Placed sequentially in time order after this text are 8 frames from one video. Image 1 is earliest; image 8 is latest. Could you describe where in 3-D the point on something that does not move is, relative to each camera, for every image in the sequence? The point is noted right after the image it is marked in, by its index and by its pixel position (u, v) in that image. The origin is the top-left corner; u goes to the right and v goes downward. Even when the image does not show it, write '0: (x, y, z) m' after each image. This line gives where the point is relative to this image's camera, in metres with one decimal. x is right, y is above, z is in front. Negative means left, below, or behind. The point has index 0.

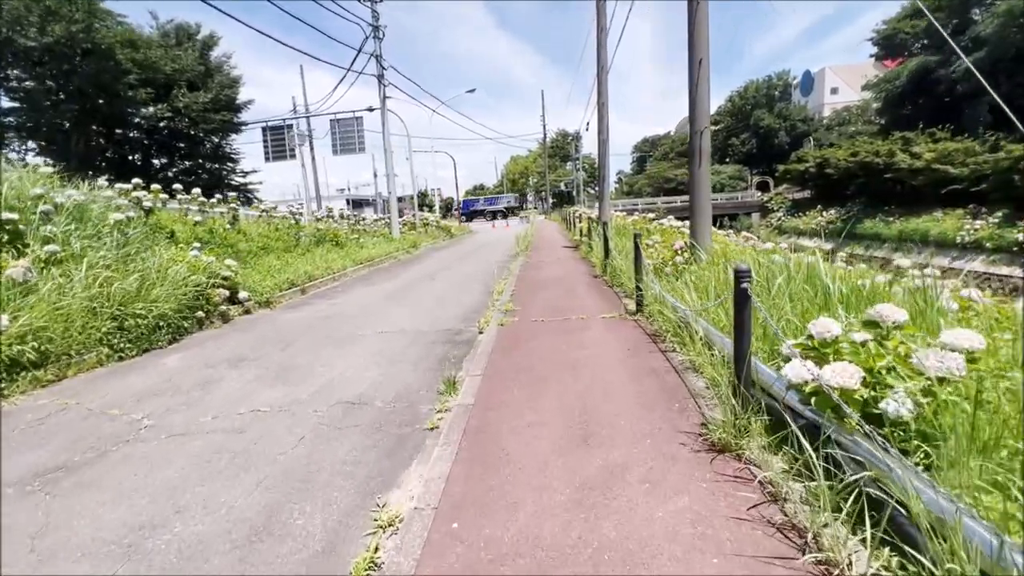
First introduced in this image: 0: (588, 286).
0: (+1.2, 0.0, +7.5) m
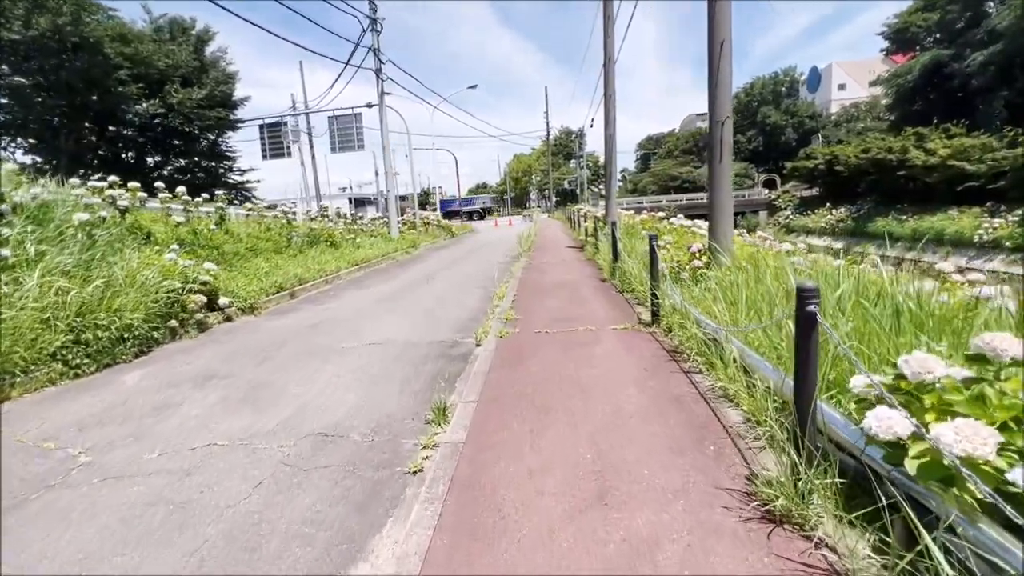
0: (+1.2, -0.1, +6.9) m
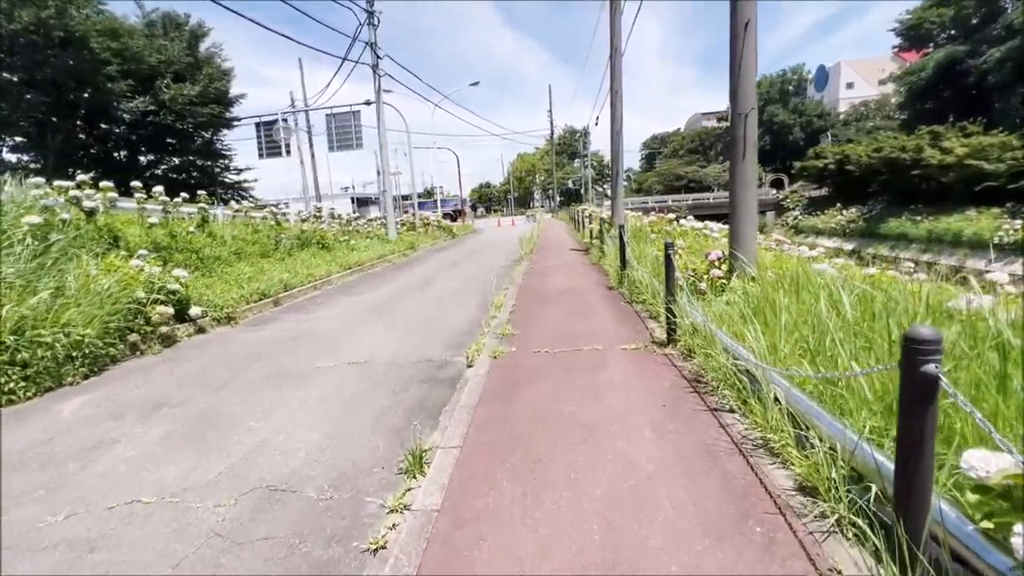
0: (+1.2, -0.2, +6.3) m
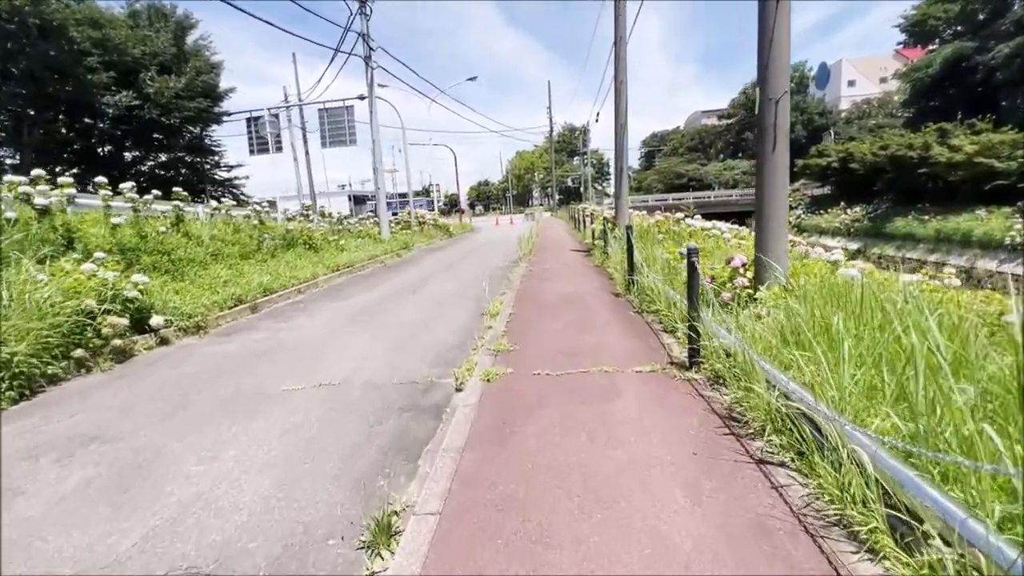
0: (+1.2, -0.3, +5.7) m
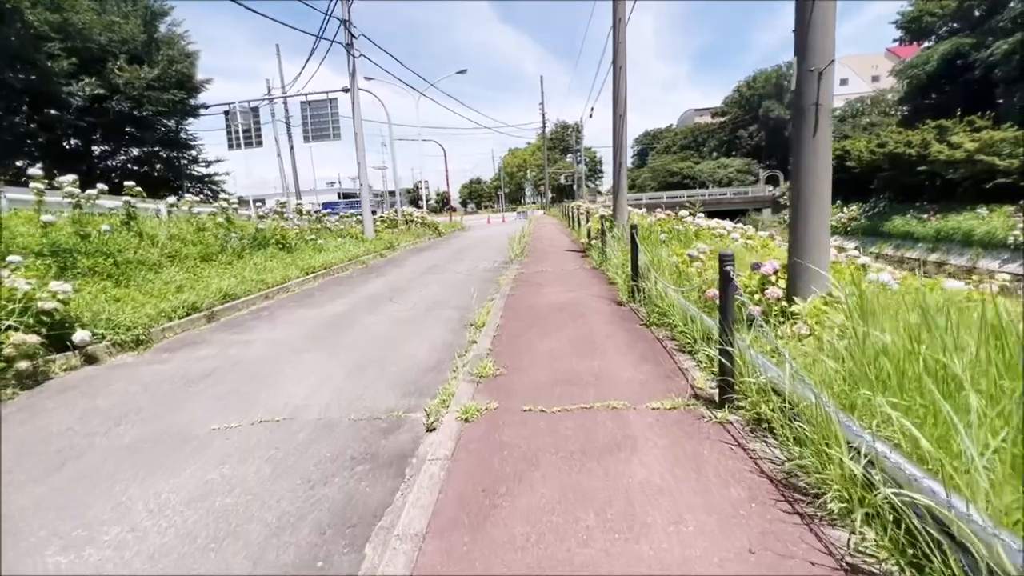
0: (+1.0, -0.4, +4.9) m
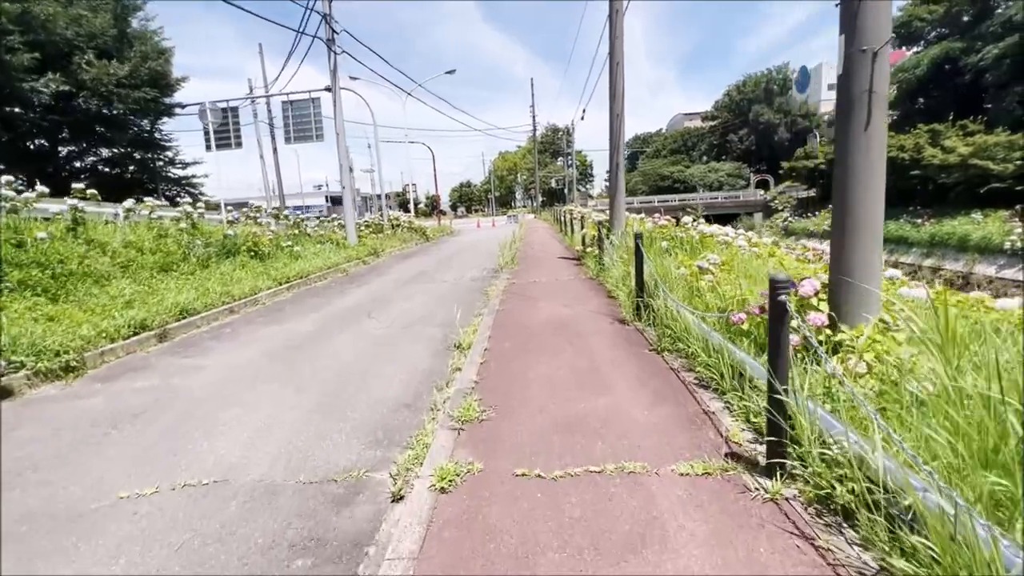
0: (+0.9, -0.5, +4.3) m
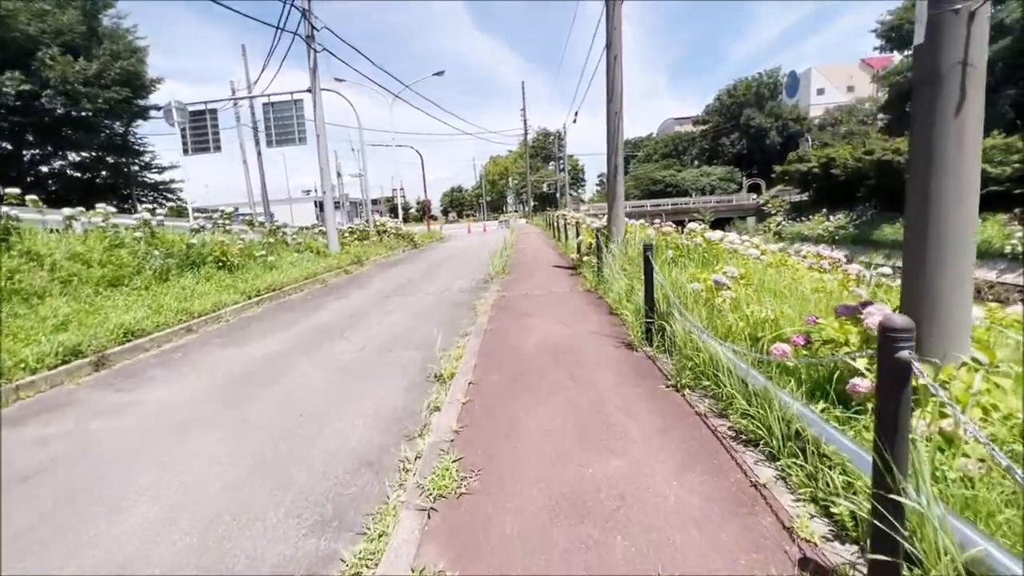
0: (+0.9, -0.7, +3.6) m
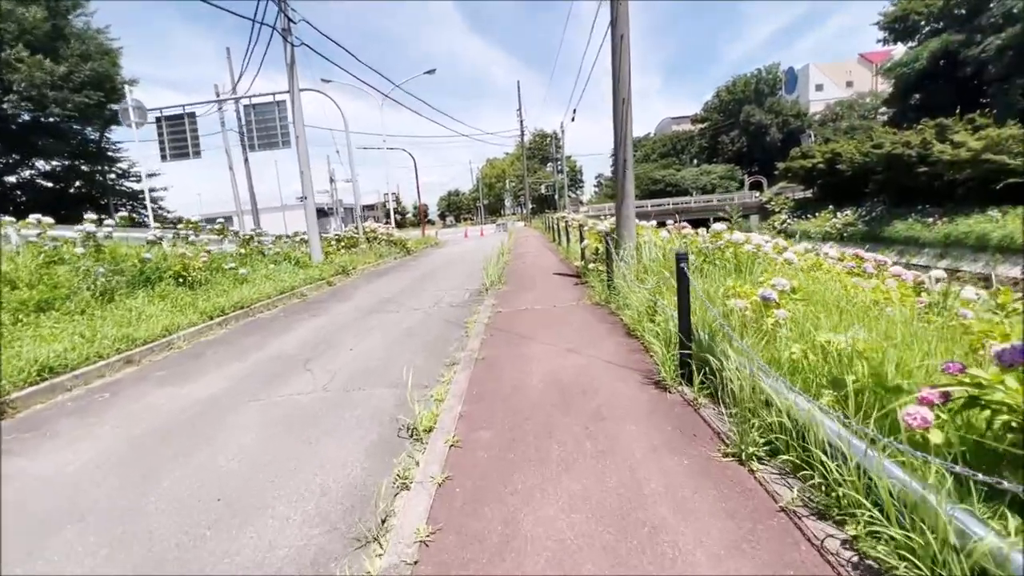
0: (+0.8, -0.9, +2.6) m
